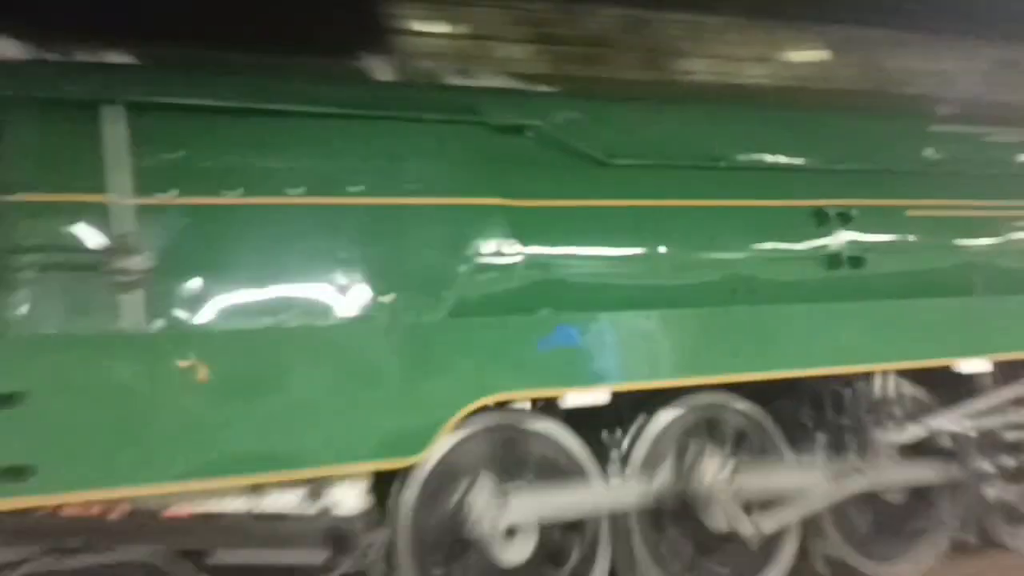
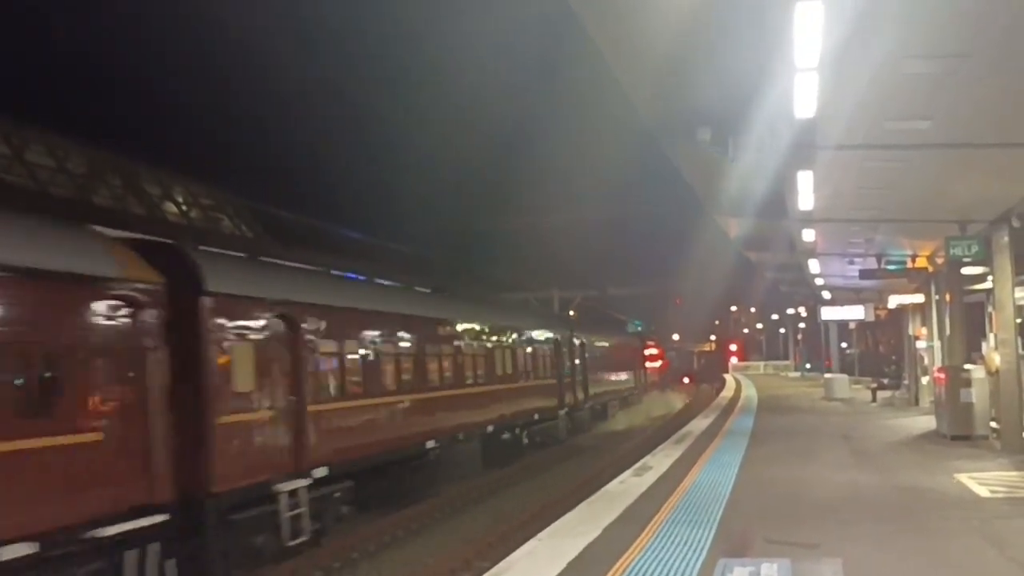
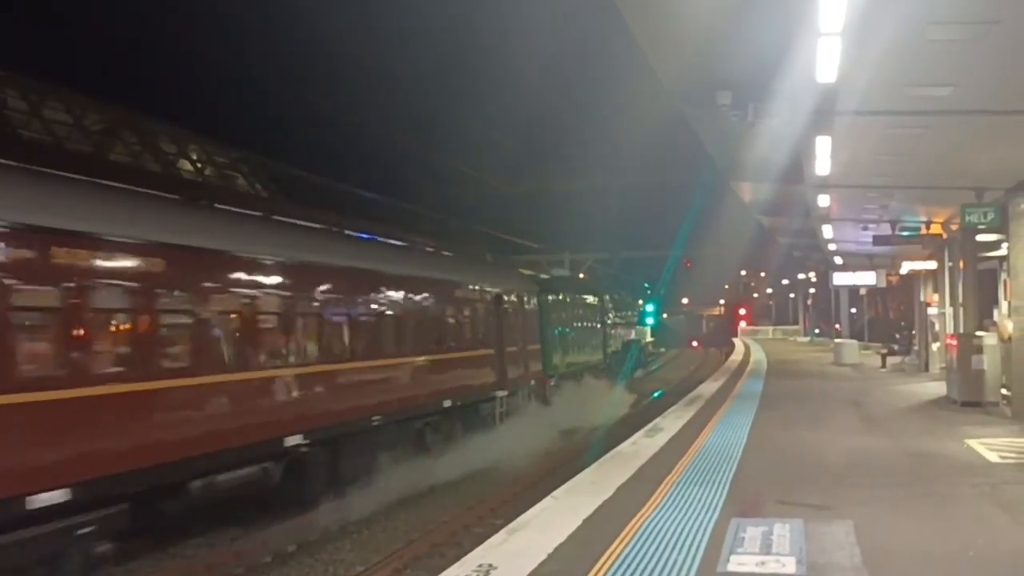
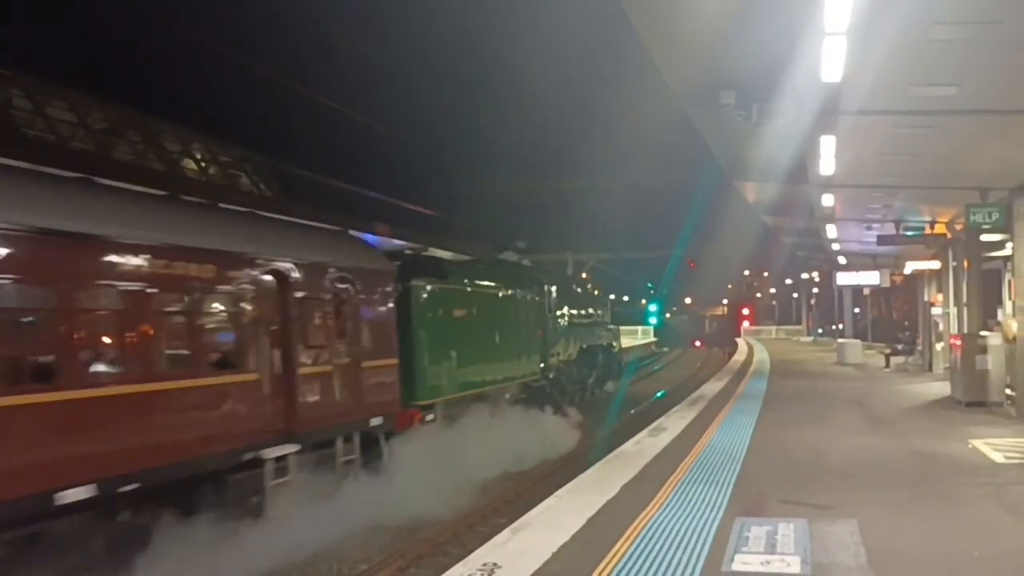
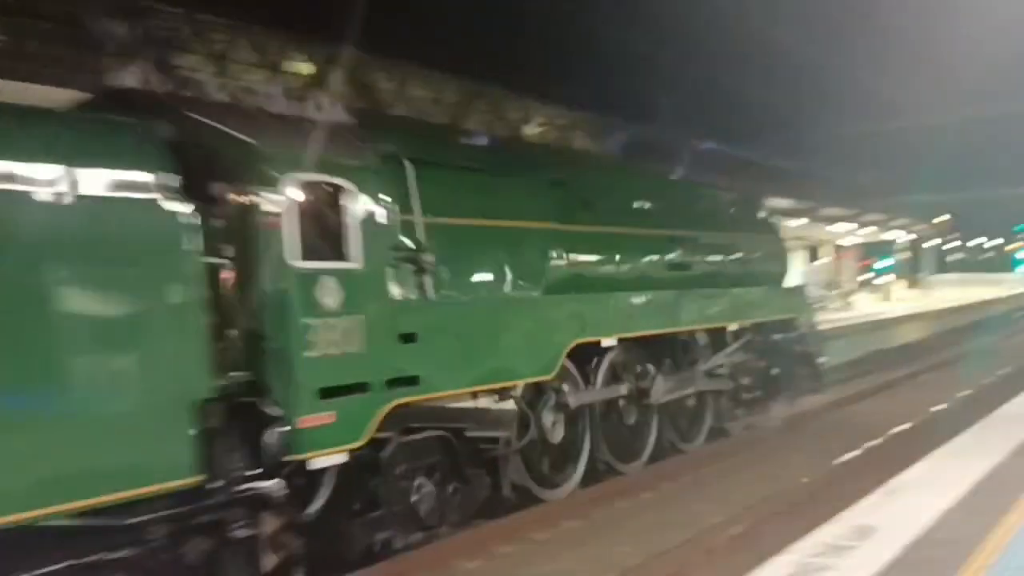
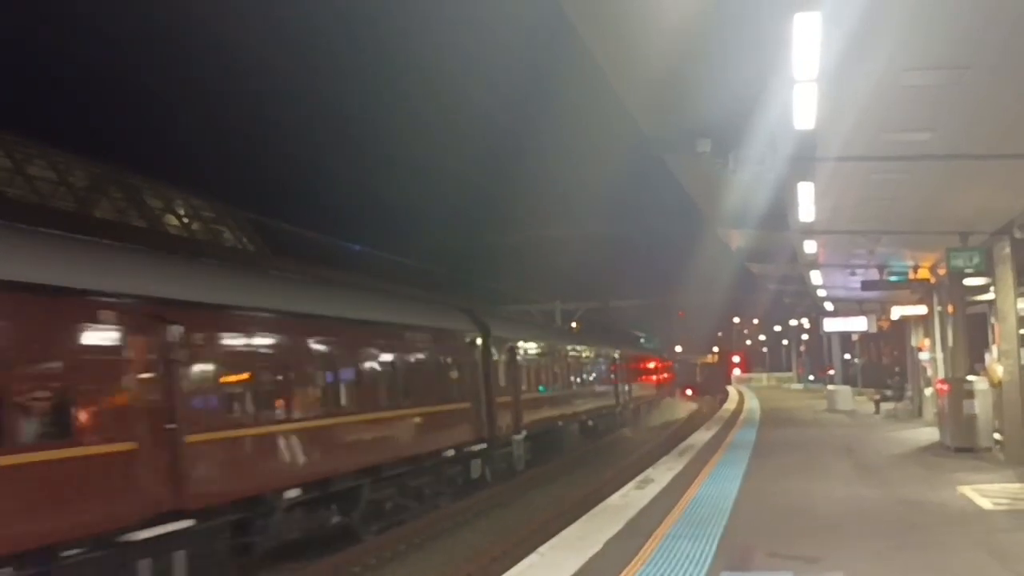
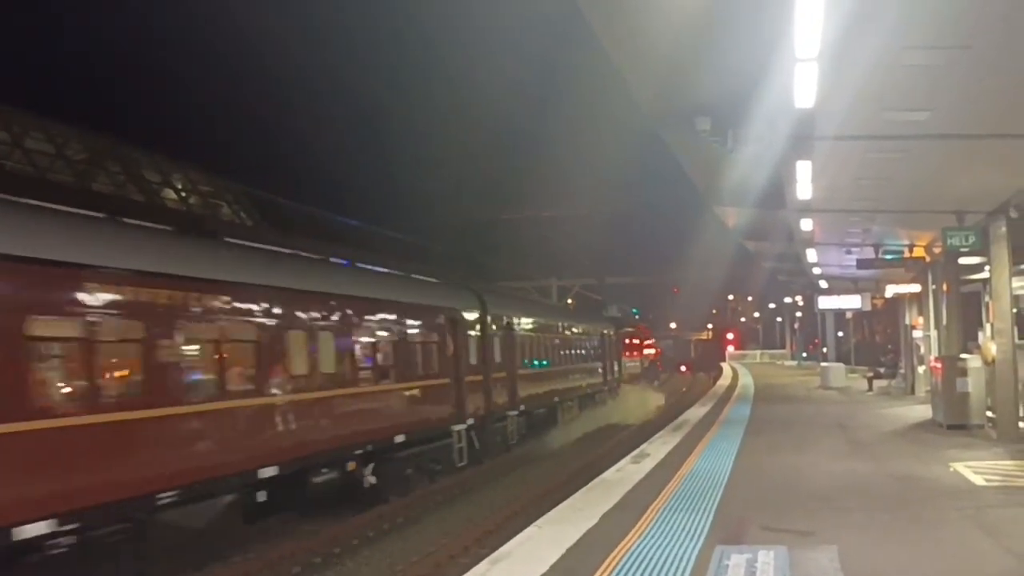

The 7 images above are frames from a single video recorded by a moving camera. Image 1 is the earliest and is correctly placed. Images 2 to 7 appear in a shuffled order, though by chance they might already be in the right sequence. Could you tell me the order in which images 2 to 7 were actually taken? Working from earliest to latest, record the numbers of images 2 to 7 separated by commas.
5, 4, 3, 7, 2, 6
